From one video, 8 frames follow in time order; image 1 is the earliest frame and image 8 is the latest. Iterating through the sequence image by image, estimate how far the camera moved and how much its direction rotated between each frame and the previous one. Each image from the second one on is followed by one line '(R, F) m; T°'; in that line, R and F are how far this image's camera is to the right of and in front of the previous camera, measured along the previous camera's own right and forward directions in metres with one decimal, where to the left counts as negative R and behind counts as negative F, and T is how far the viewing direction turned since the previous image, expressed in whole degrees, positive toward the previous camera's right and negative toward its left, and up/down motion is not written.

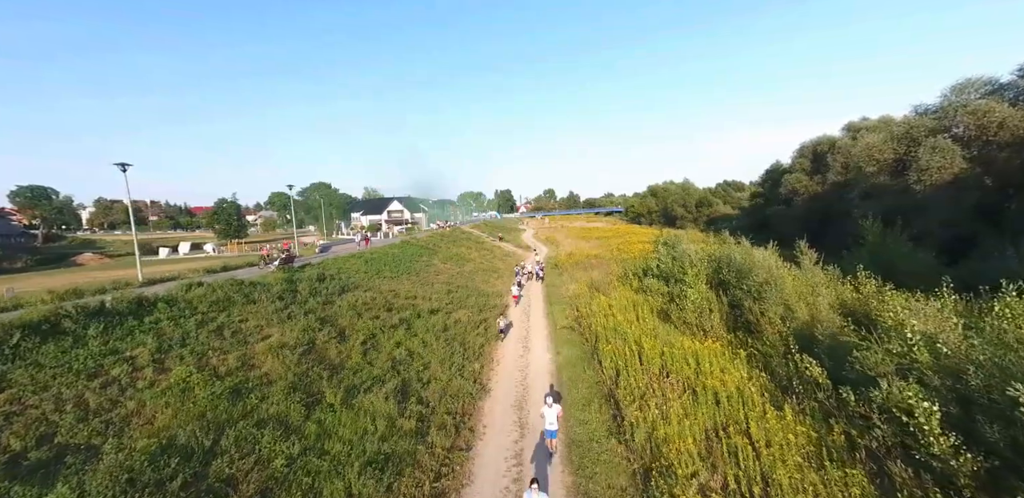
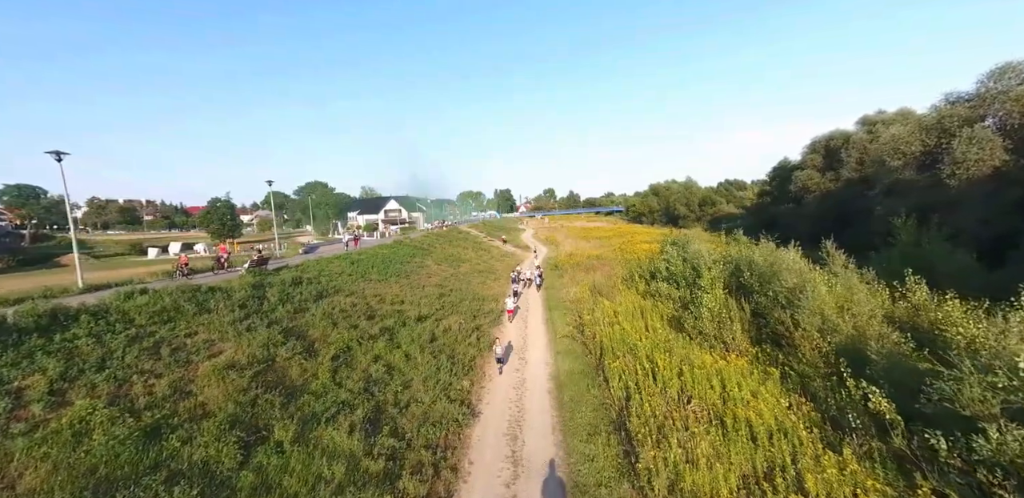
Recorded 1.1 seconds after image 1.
(+0.2, +1.8) m; 0°
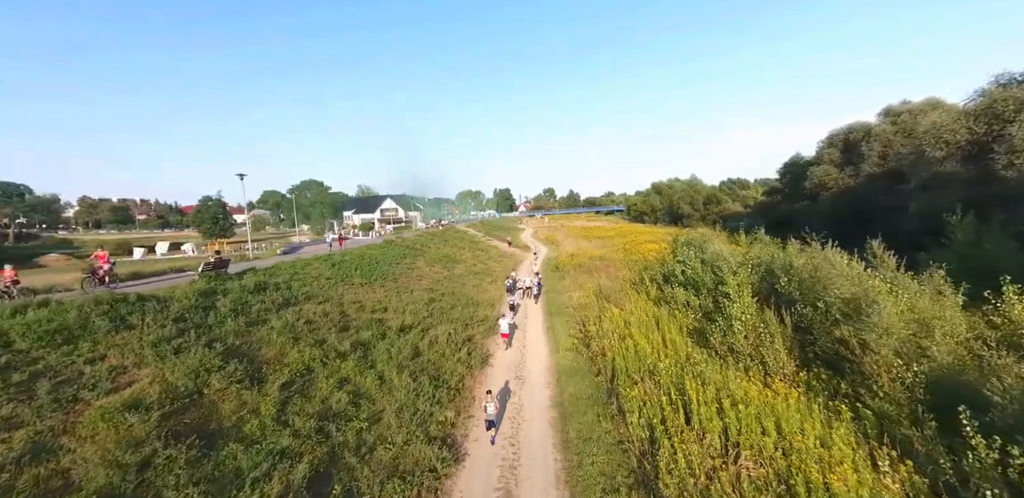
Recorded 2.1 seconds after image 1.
(+0.1, +2.4) m; 0°
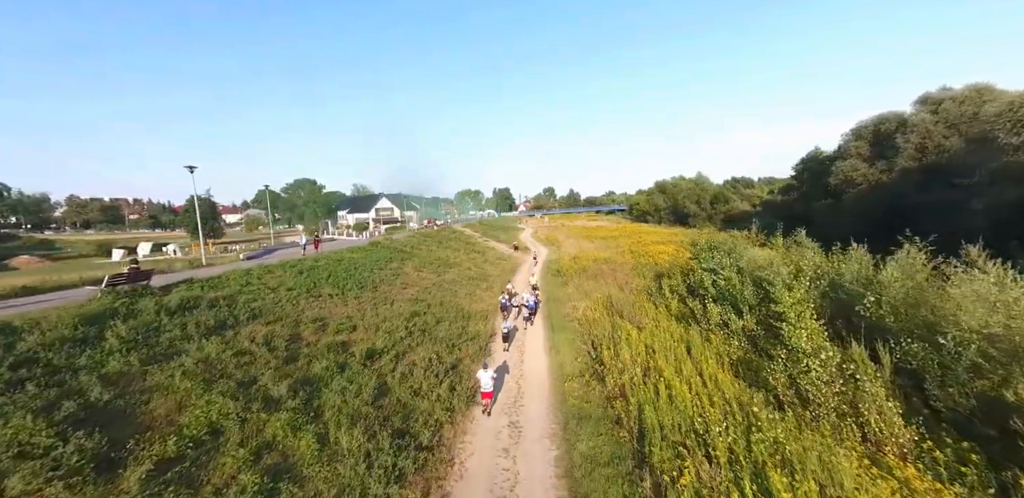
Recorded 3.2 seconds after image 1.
(+0.2, +3.3) m; 0°
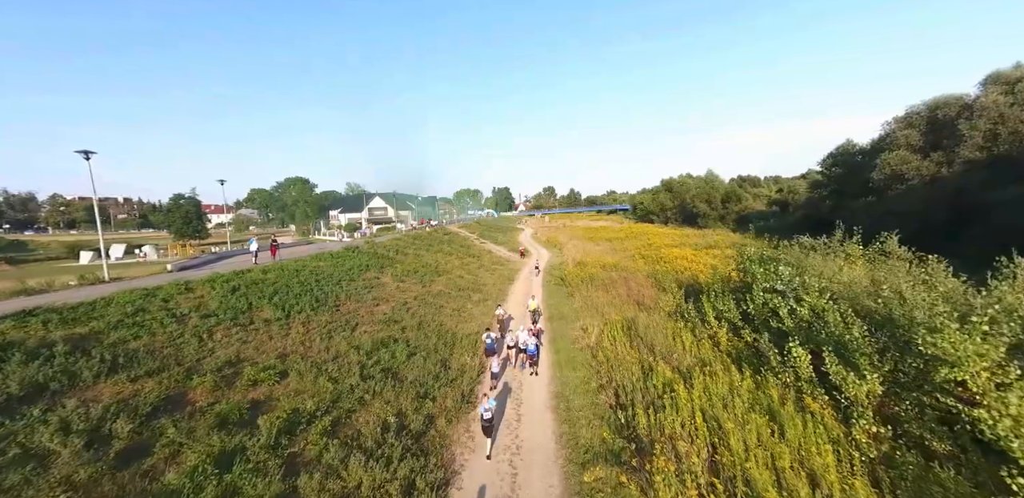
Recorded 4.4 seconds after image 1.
(+0.2, +4.6) m; 0°
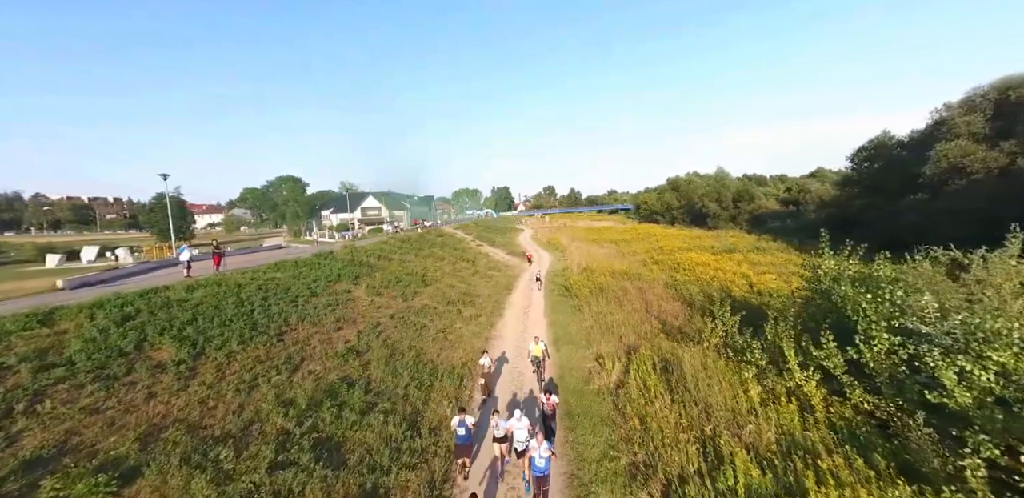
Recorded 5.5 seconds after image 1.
(+0.1, +4.3) m; 0°
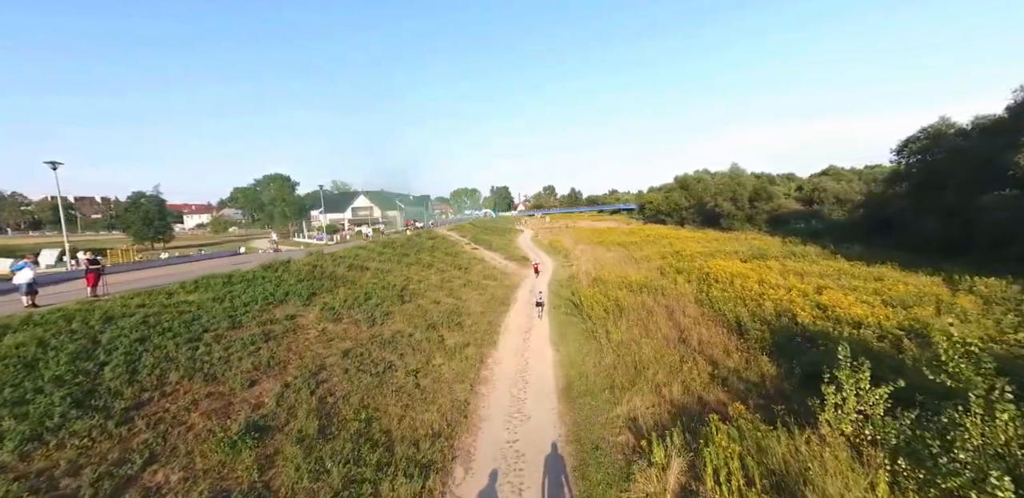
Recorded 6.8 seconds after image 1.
(+0.1, +5.5) m; 0°
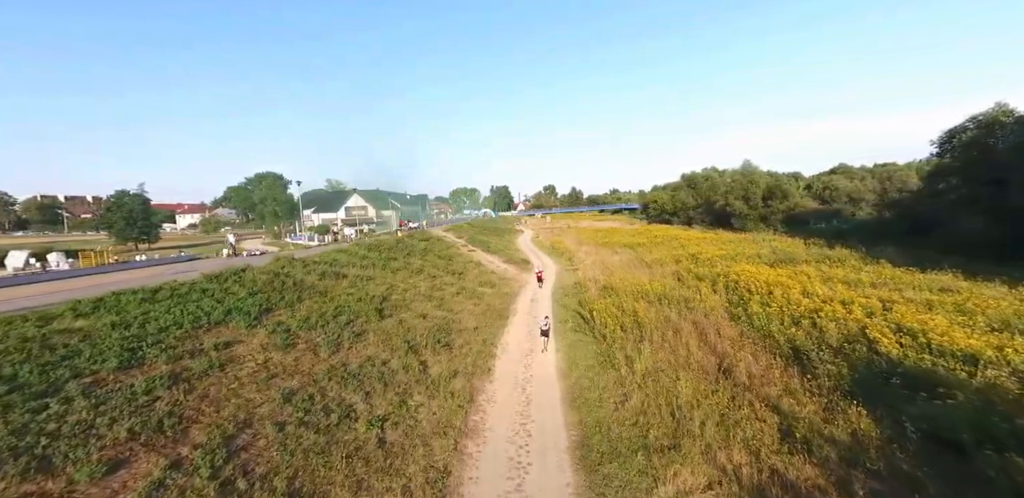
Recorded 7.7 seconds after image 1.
(+0.1, +3.9) m; 0°
